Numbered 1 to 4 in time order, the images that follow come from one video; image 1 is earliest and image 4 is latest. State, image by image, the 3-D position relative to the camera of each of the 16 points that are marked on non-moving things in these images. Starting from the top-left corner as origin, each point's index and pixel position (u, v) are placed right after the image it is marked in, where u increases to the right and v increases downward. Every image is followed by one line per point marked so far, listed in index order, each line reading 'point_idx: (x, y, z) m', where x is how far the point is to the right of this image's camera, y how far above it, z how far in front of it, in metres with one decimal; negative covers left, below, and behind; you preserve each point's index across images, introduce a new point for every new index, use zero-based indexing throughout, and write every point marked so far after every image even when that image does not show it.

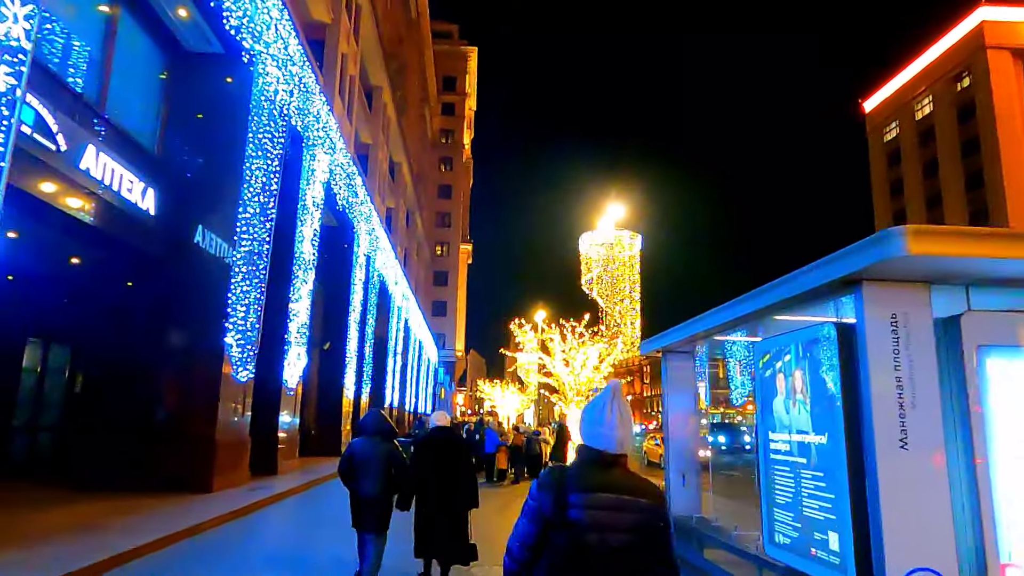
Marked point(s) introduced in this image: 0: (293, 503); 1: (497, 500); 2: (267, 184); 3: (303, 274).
0: (-4.2, -4.1, +12.6) m
1: (-0.4, -5.1, +16.0) m
2: (-4.8, +2.0, +13.0) m
3: (-5.0, +0.3, +15.9) m
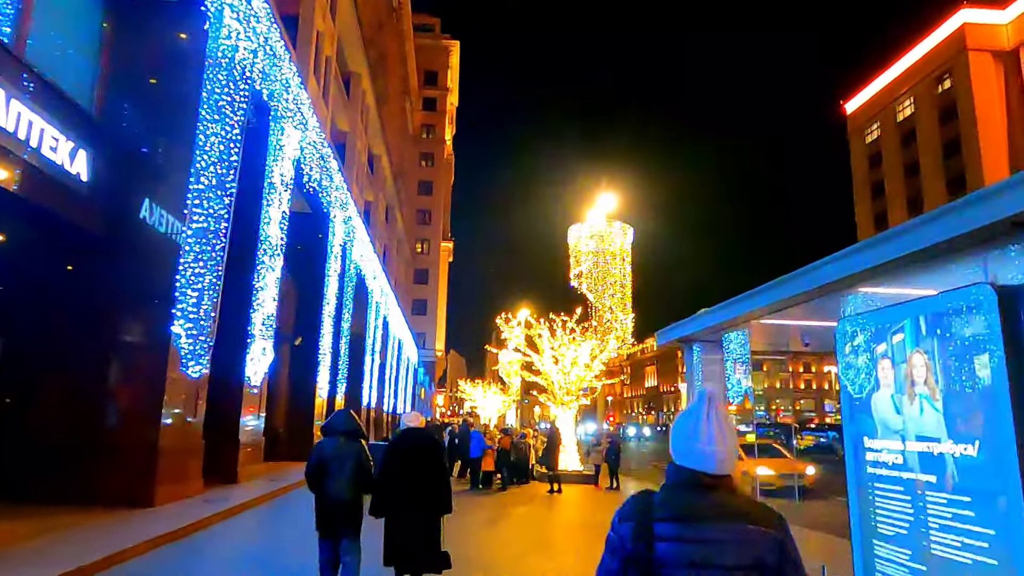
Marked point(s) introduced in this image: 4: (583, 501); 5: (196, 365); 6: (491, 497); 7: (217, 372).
0: (-4.3, -3.8, +11.0) m
1: (-0.7, -4.8, +14.6) m
2: (-5.0, +2.3, +11.5) m
3: (-5.2, +0.6, +14.4) m
4: (+1.7, -5.2, +15.9) m
5: (-5.3, -1.3, +11.1) m
6: (-0.5, -4.9, +15.6) m
7: (-6.3, -1.7, +13.9) m
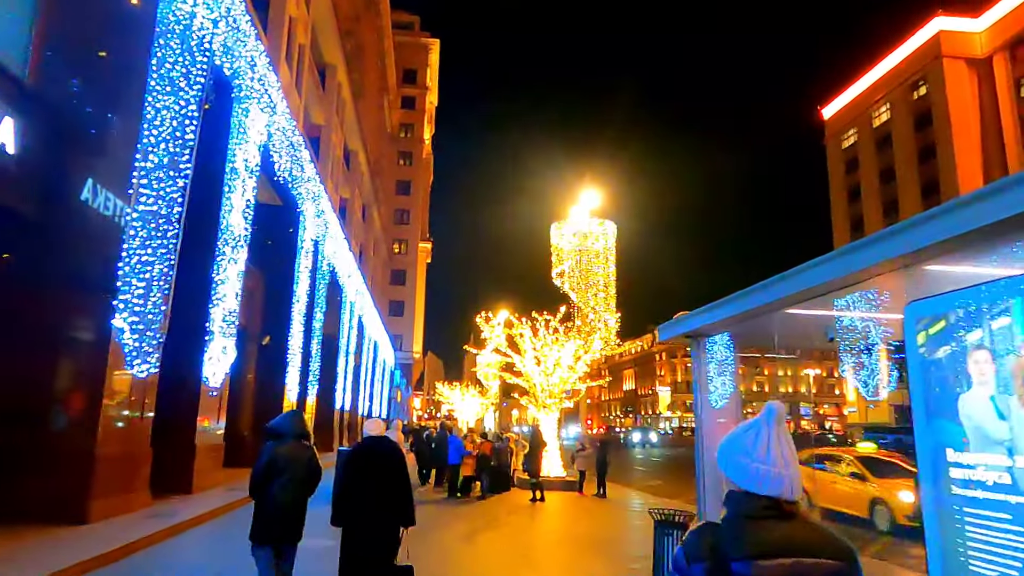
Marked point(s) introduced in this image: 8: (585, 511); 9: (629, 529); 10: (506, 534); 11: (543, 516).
0: (-4.6, -3.7, +9.9) m
1: (-1.1, -4.7, +13.6) m
2: (-5.2, +2.5, +10.4) m
3: (-5.6, +0.7, +13.3) m
4: (+1.3, -5.1, +15.0) m
5: (-5.5, -1.1, +10.0) m
6: (-1.0, -4.8, +14.6) m
7: (-6.7, -1.6, +12.8) m
8: (+1.7, -5.1, +15.2) m
9: (+2.4, -5.0, +13.8) m
10: (-0.1, -4.7, +12.5) m
11: (+0.7, -5.0, +14.4) m
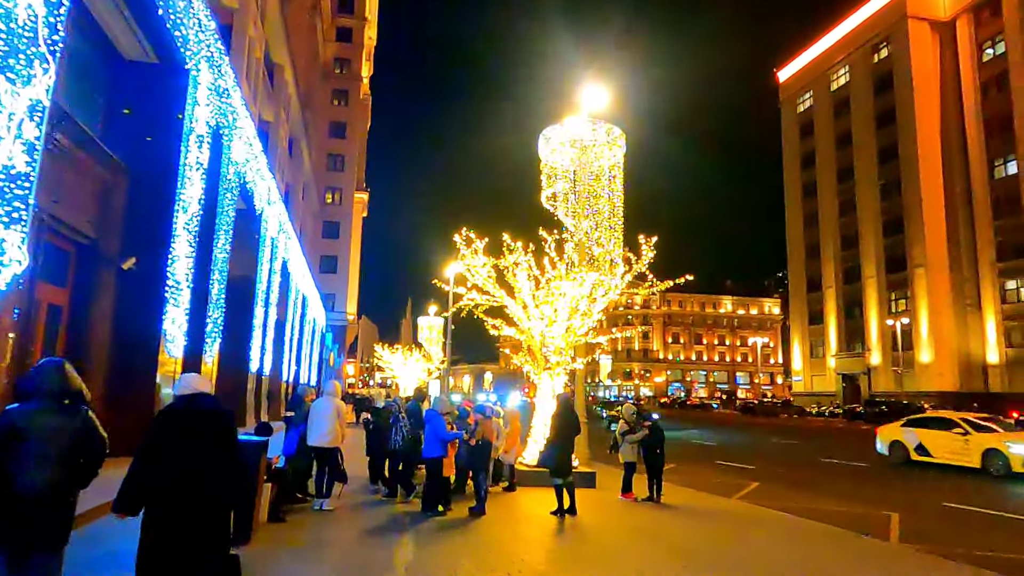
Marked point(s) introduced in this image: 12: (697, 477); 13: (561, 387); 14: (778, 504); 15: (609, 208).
0: (-3.8, -2.2, +3.6) m
1: (-0.7, -3.1, +7.7) m
2: (-4.4, +4.0, +3.8) m
3: (-5.0, +2.4, +6.6) m
4: (+1.5, -3.5, +9.3) m
5: (-4.7, +0.4, +3.5) m
6: (-0.7, -3.2, +8.7) m
7: (-6.2, +0.1, +6.1) m
8: (+1.8, -3.5, +9.5) m
9: (+2.7, -3.5, +8.2) m
10: (+0.4, -3.1, +6.7) m
11: (+1.0, -3.4, +8.7) m
12: (+4.6, -4.7, +16.3) m
13: (+1.1, -2.4, +15.8) m
14: (+5.2, -4.2, +12.9) m
15: (+2.5, +2.0, +14.7) m
